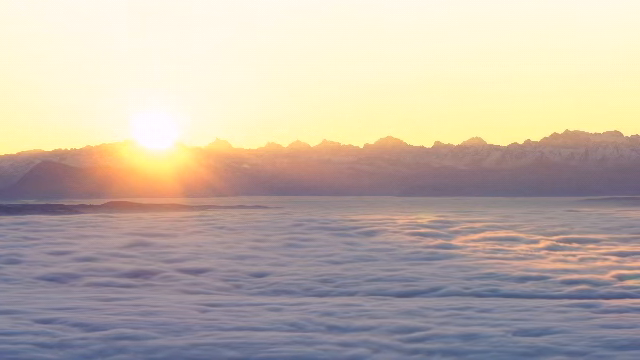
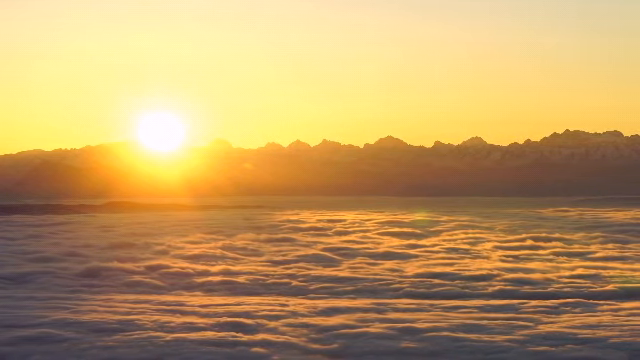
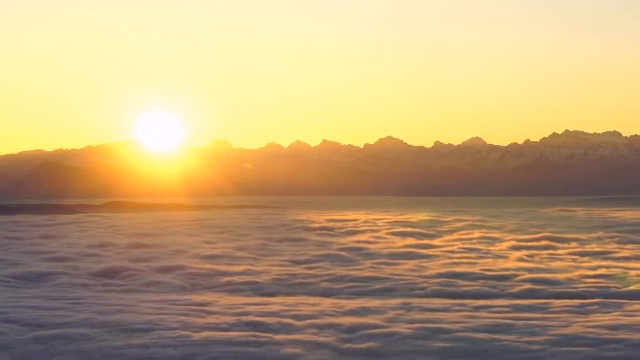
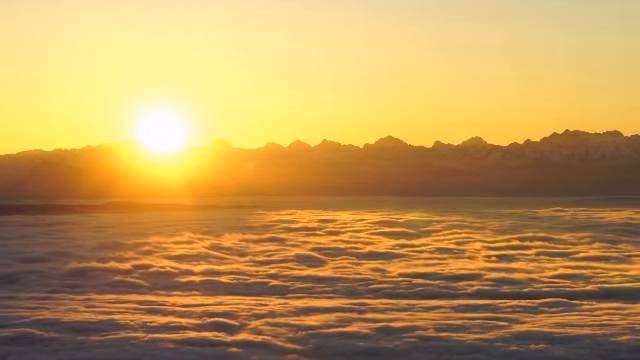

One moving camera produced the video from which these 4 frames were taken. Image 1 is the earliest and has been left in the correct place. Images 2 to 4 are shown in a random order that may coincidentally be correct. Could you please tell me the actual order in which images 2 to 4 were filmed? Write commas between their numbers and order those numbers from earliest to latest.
3, 2, 4
